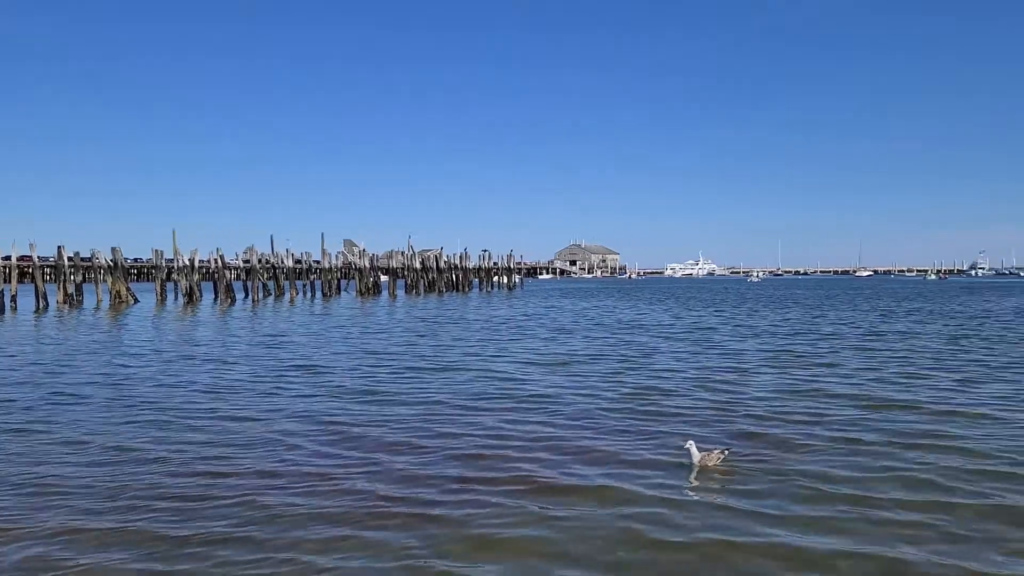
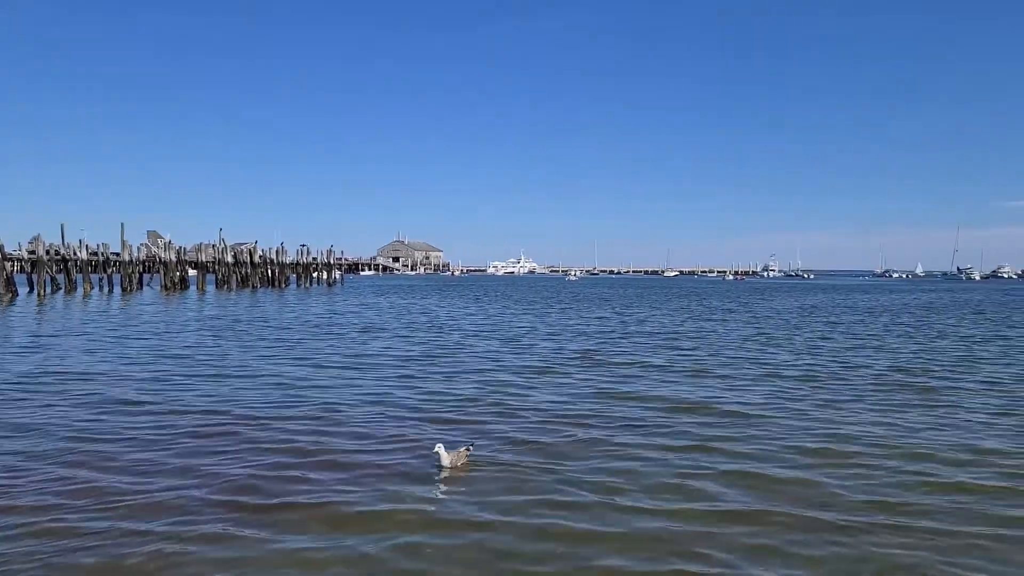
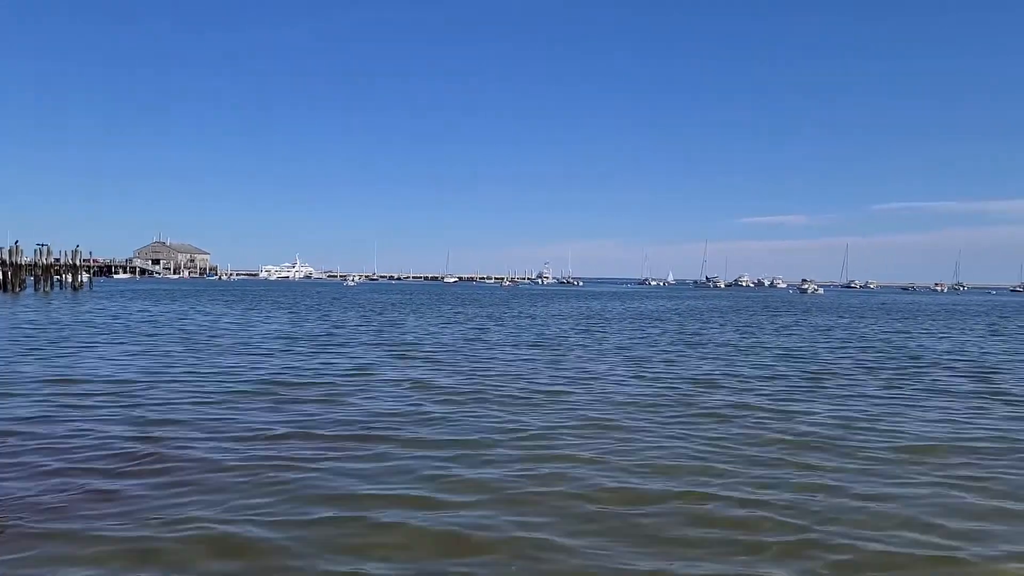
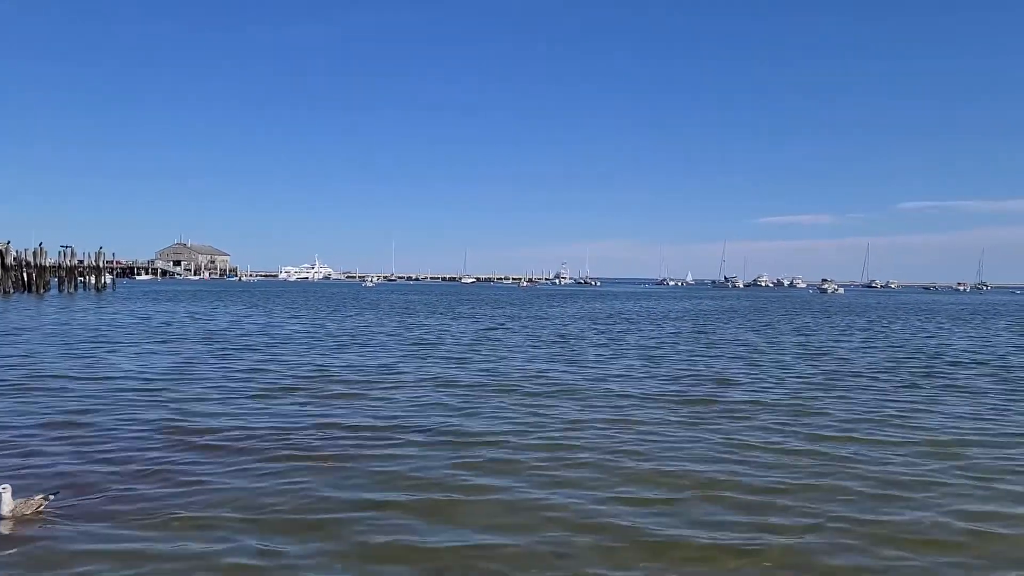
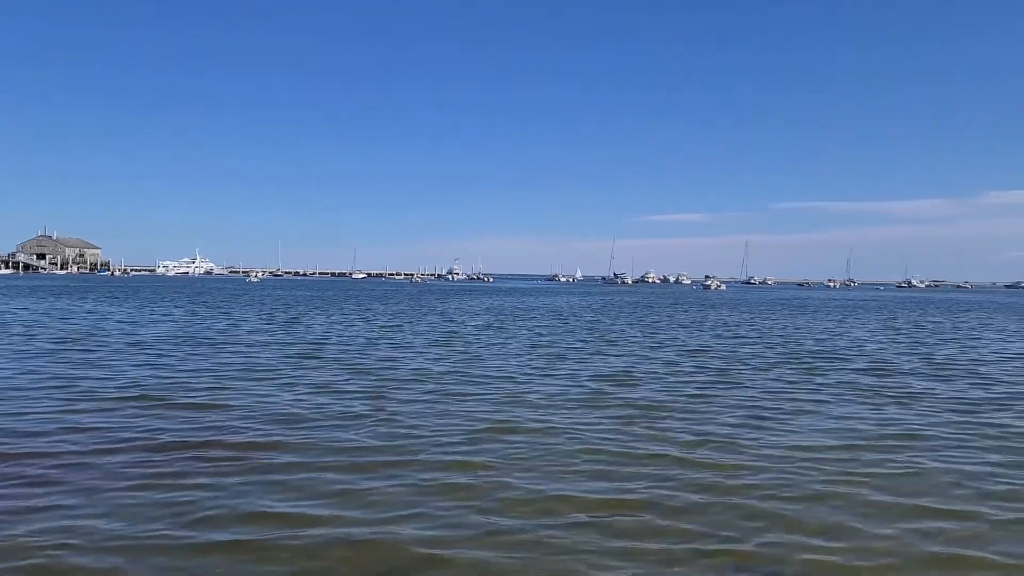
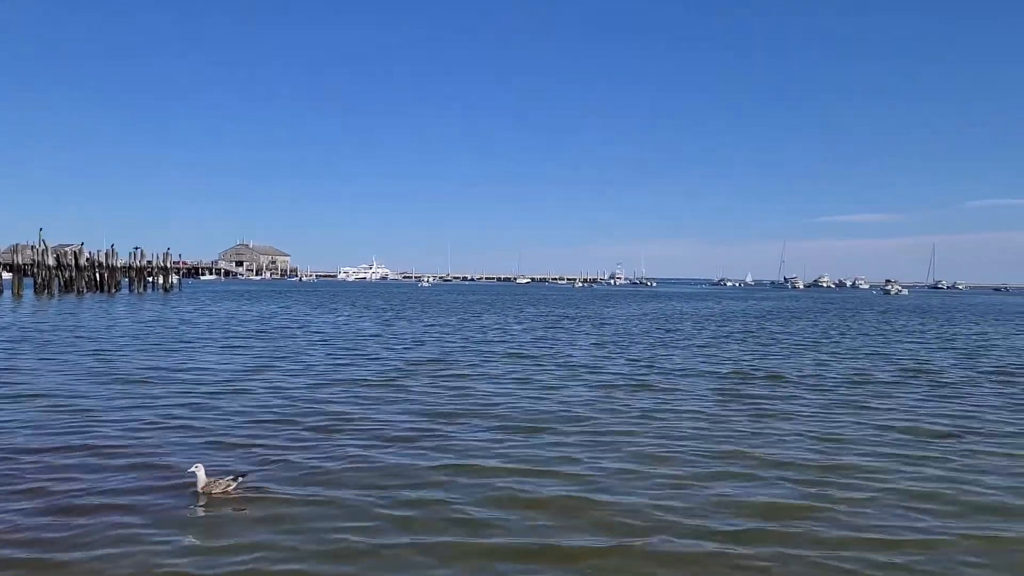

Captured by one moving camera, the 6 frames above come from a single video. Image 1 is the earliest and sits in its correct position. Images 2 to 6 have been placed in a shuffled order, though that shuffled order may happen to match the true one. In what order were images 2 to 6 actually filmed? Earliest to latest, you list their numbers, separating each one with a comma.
2, 6, 4, 3, 5
